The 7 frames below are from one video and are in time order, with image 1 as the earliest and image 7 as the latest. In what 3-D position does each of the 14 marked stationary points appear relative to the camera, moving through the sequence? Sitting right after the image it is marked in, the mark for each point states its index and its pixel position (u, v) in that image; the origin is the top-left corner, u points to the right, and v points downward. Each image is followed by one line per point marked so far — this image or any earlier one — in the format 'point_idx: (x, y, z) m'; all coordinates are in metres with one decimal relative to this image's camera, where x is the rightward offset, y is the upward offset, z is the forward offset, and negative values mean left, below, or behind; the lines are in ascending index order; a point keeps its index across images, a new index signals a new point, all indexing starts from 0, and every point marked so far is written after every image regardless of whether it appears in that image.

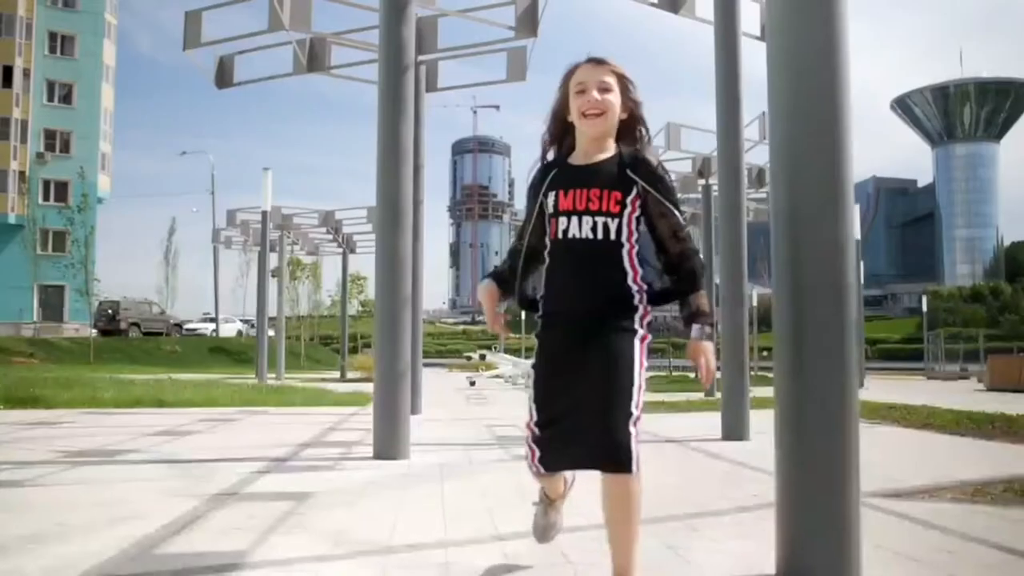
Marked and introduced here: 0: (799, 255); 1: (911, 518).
0: (+1.0, +0.1, +3.1) m
1: (+1.8, -1.0, +3.9) m
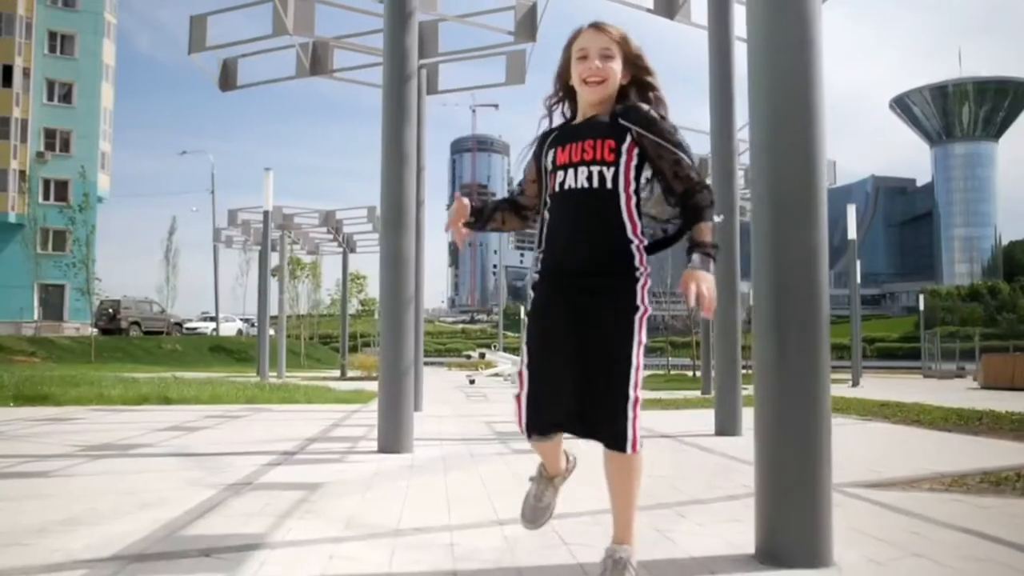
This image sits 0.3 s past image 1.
0: (+1.0, +0.1, +3.4) m
1: (+1.8, -1.0, +4.1) m
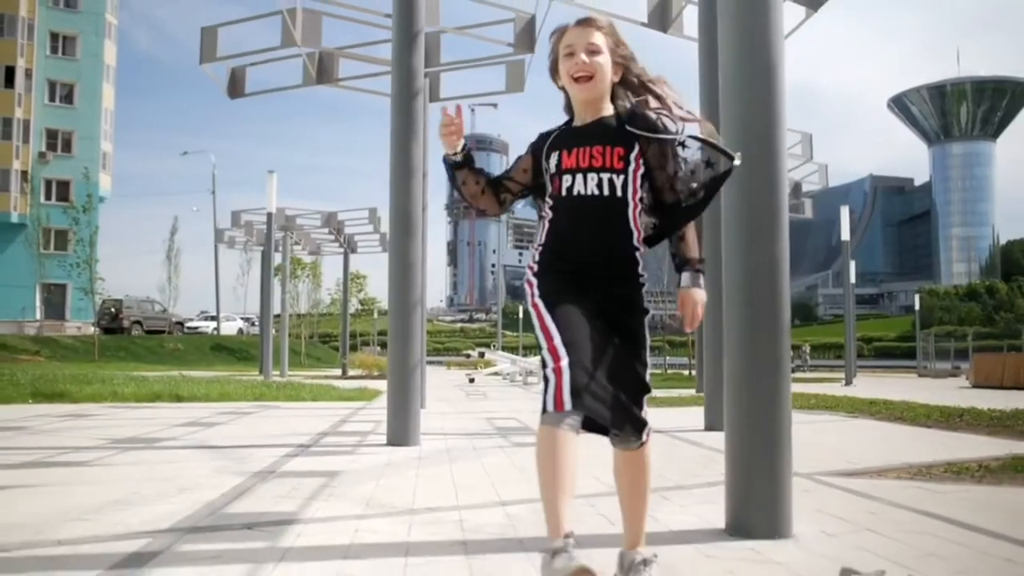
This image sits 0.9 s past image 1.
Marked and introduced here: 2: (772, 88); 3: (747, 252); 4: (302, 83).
0: (+1.0, +0.1, +3.8) m
1: (+1.8, -1.1, +4.5) m
2: (+1.2, +0.9, +3.9) m
3: (+1.0, +0.2, +3.8) m
4: (-2.9, +2.8, +11.8) m
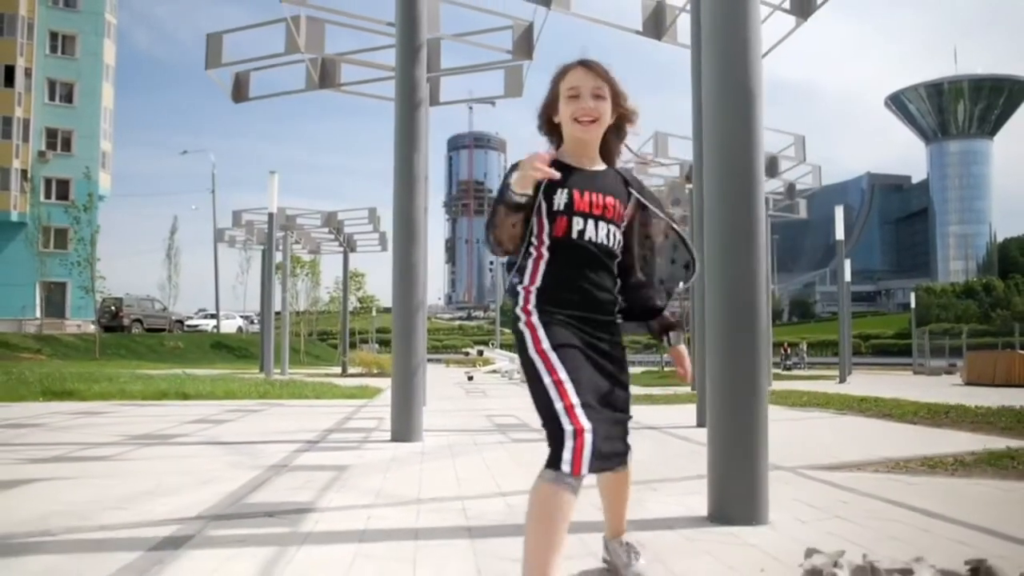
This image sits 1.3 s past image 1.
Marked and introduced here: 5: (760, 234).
0: (+1.0, +0.1, +4.0) m
1: (+1.8, -1.1, +4.8) m
2: (+1.1, +0.9, +4.1) m
3: (+1.0, +0.1, +4.1) m
4: (-2.9, +2.8, +12.1) m
5: (+1.2, +0.3, +4.1) m
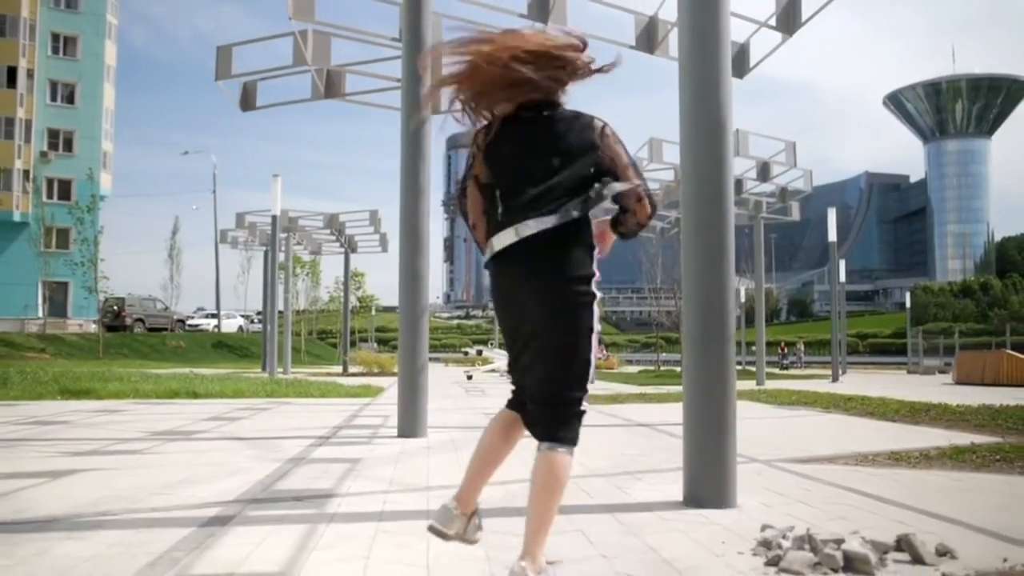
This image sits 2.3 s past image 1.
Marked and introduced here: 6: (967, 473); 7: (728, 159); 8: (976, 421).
0: (+1.0, 0.0, +4.5) m
1: (+1.8, -1.1, +5.3) m
2: (+1.1, +0.8, +4.6) m
3: (+1.0, +0.1, +4.5) m
4: (-2.9, +2.8, +12.5) m
5: (+1.2, +0.2, +4.5) m
6: (+2.8, -1.2, +5.3) m
7: (+1.2, +0.7, +4.6) m
8: (+5.3, -1.5, +9.8) m
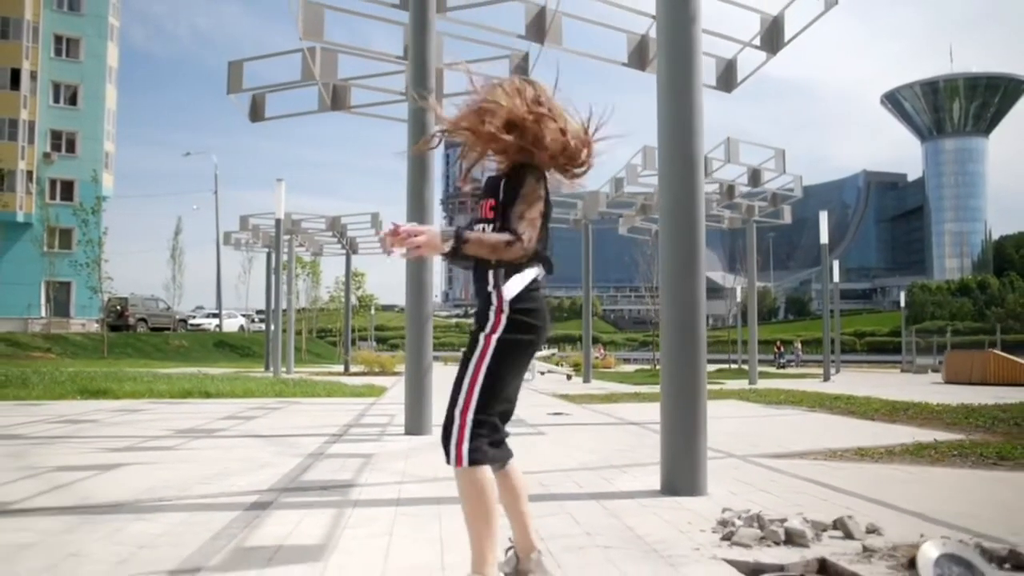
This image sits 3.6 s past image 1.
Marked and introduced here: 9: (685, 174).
0: (+1.0, -0.1, +5.1) m
1: (+1.8, -1.2, +5.8) m
2: (+1.1, +0.7, +5.2) m
3: (+1.0, 0.0, +5.1) m
4: (-3.0, +2.7, +13.1) m
5: (+1.2, +0.1, +5.1) m
6: (+2.8, -1.2, +5.9) m
7: (+1.1, +0.6, +5.2) m
8: (+5.3, -1.6, +10.3) m
9: (+1.1, +0.7, +5.2) m
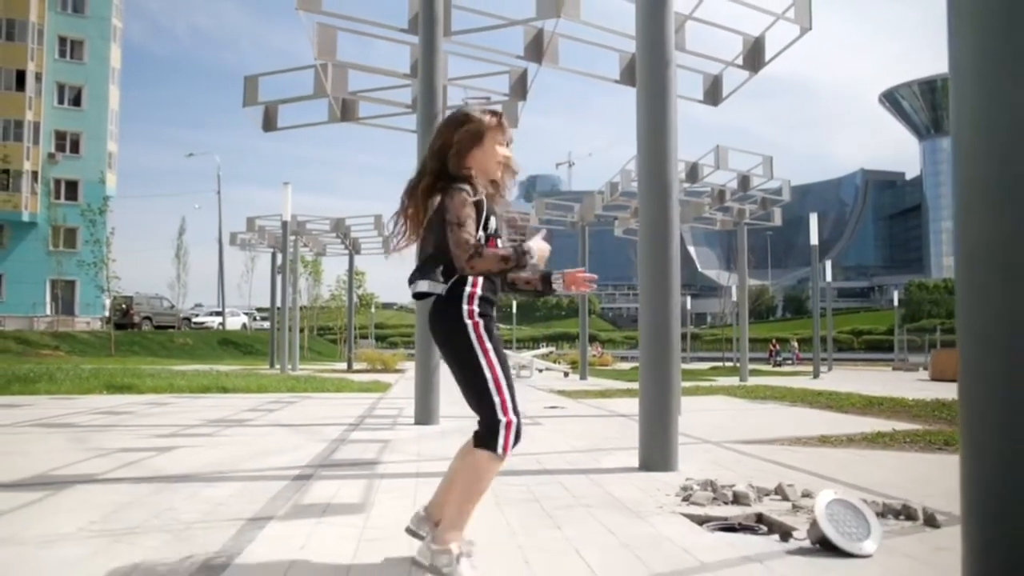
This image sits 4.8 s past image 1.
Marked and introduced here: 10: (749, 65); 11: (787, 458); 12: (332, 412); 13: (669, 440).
0: (+1.0, -0.1, +5.9) m
1: (+1.8, -1.3, +6.6) m
2: (+1.1, +0.7, +5.9) m
3: (+1.0, 0.0, +5.9) m
4: (-3.0, +2.7, +13.9) m
5: (+1.2, +0.1, +5.9) m
6: (+2.8, -1.3, +6.7) m
7: (+1.2, +0.6, +6.0) m
8: (+5.3, -1.6, +11.1) m
9: (+1.1, +0.6, +6.0) m
10: (+3.1, +3.0, +11.4) m
11: (+2.0, -1.2, +6.2) m
12: (-2.1, -1.5, +10.0) m
13: (+1.1, -1.0, +5.7) m
